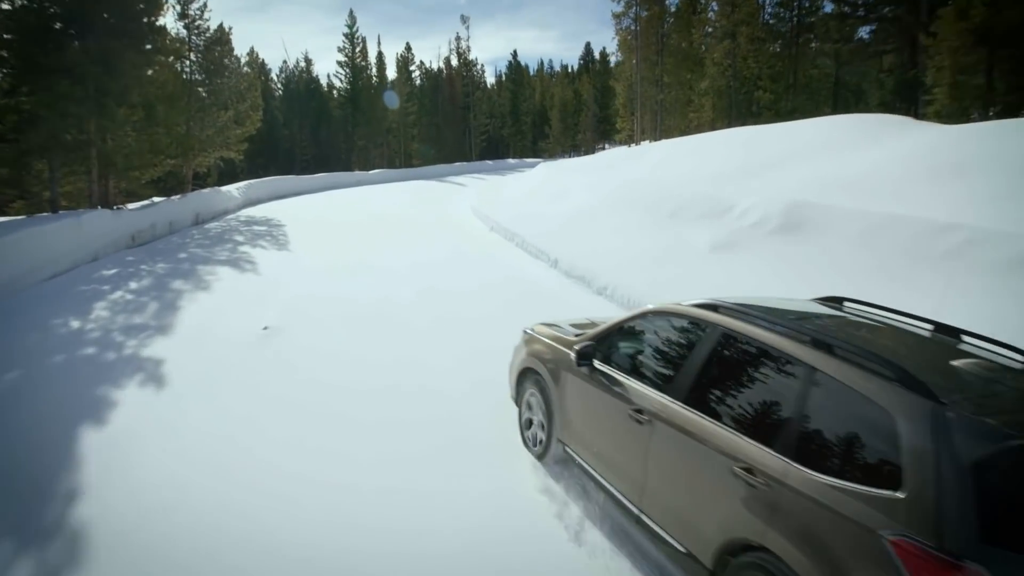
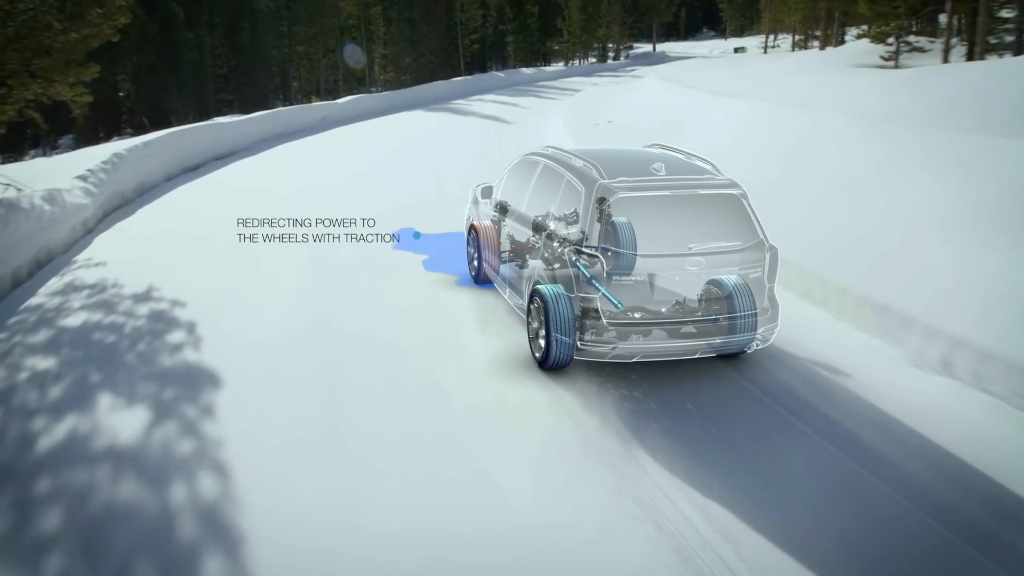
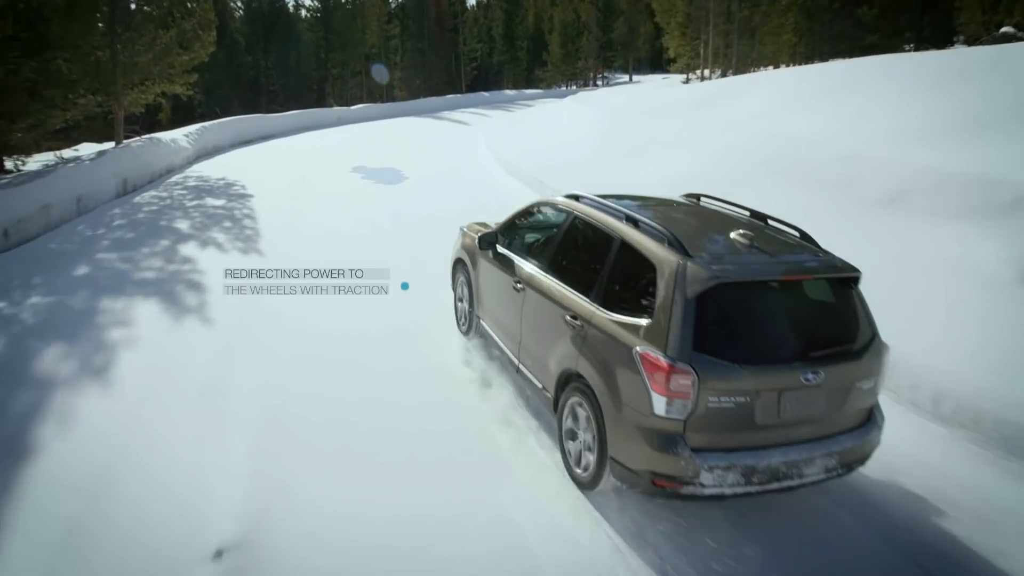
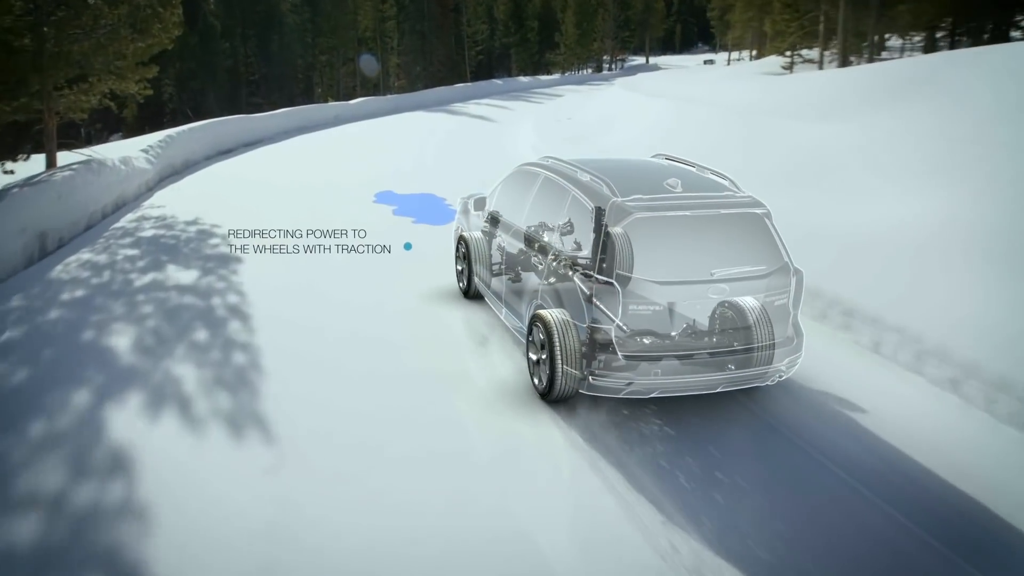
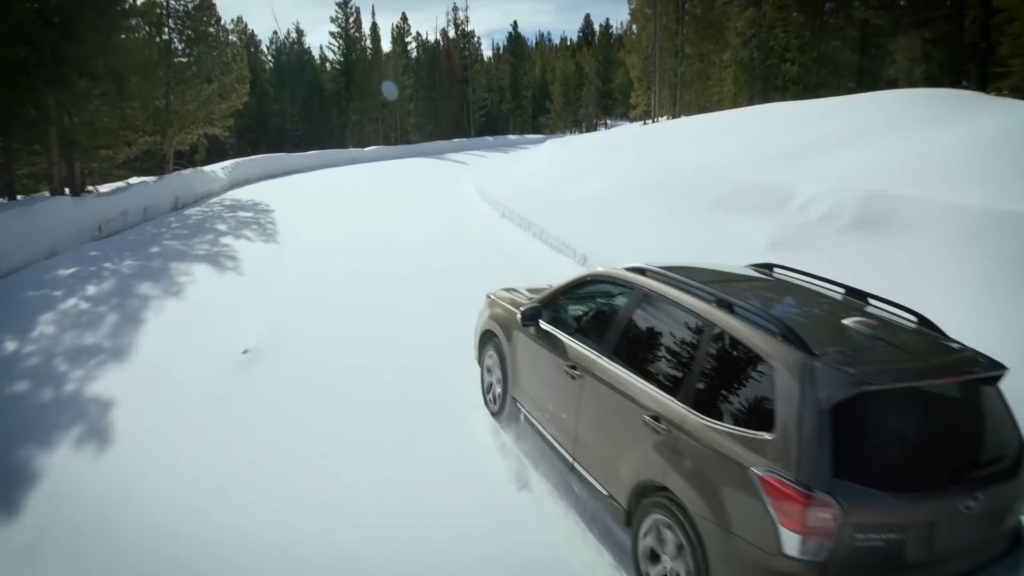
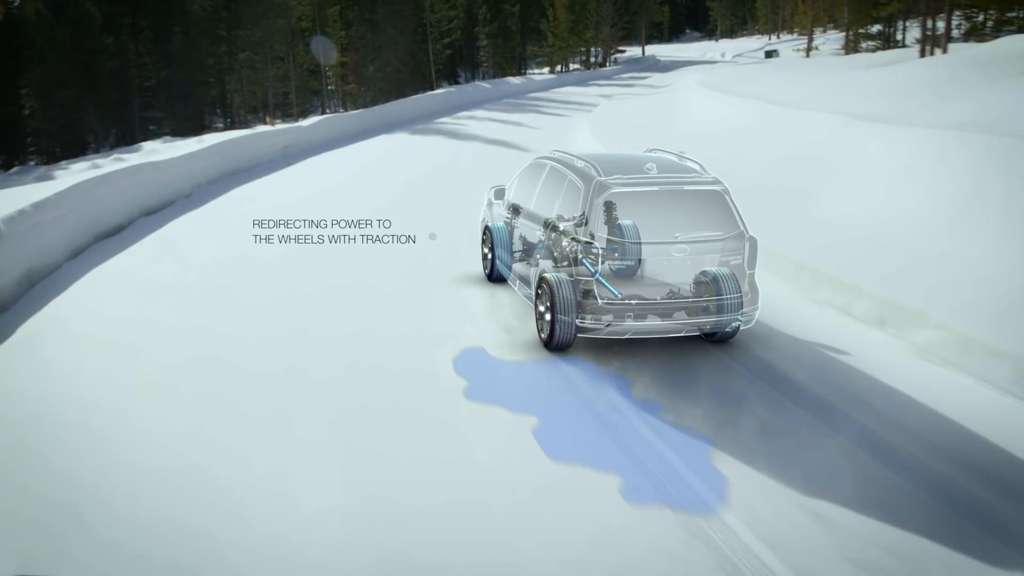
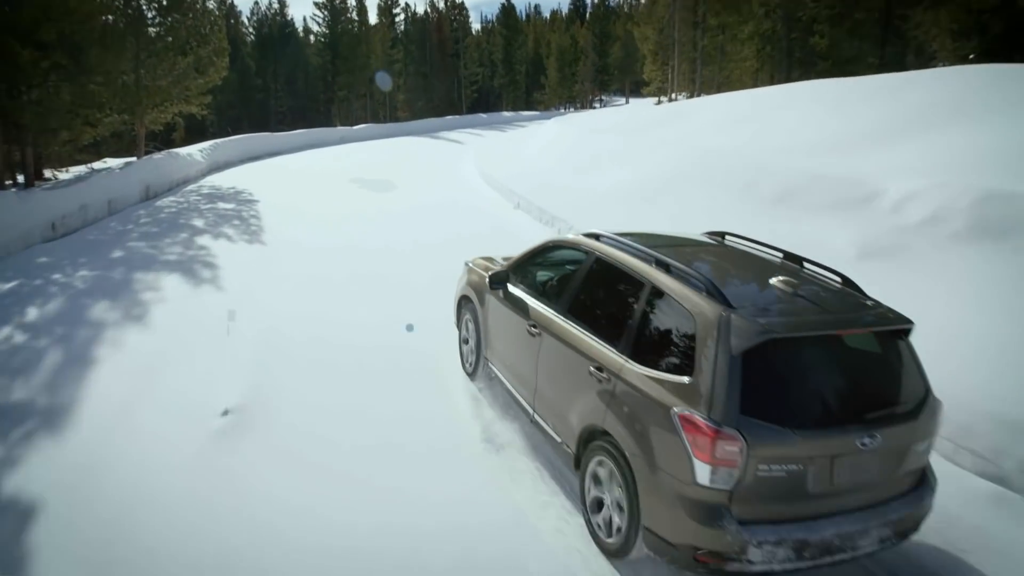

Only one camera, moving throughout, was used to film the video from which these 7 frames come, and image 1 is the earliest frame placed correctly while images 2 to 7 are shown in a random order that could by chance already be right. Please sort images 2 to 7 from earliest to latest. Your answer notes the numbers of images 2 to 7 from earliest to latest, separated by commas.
5, 7, 3, 4, 2, 6
